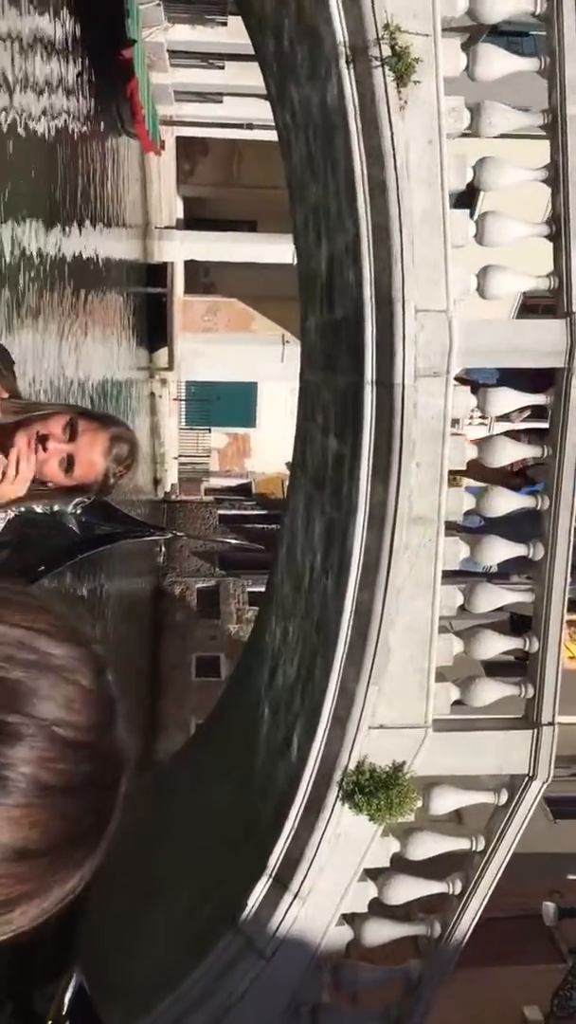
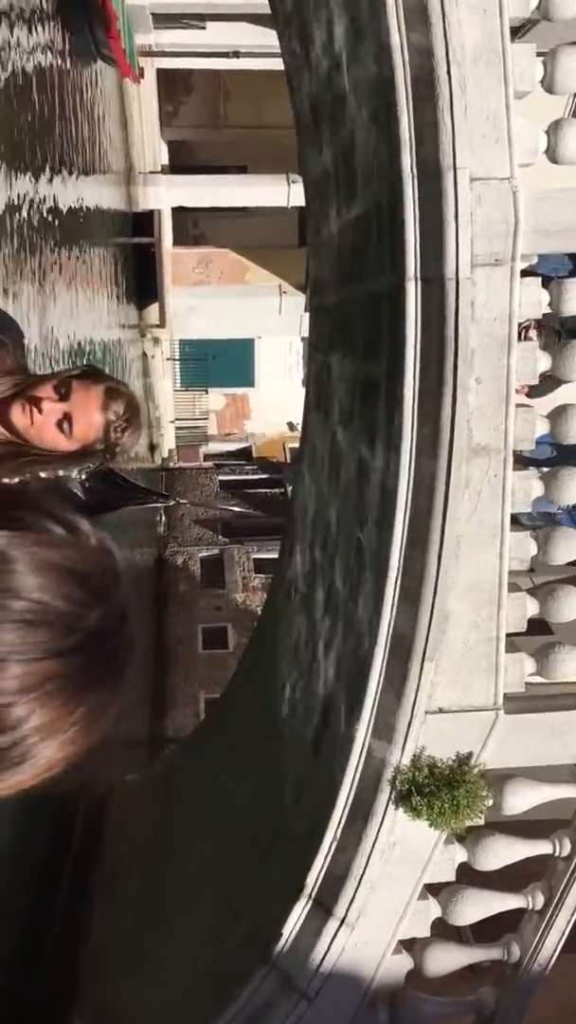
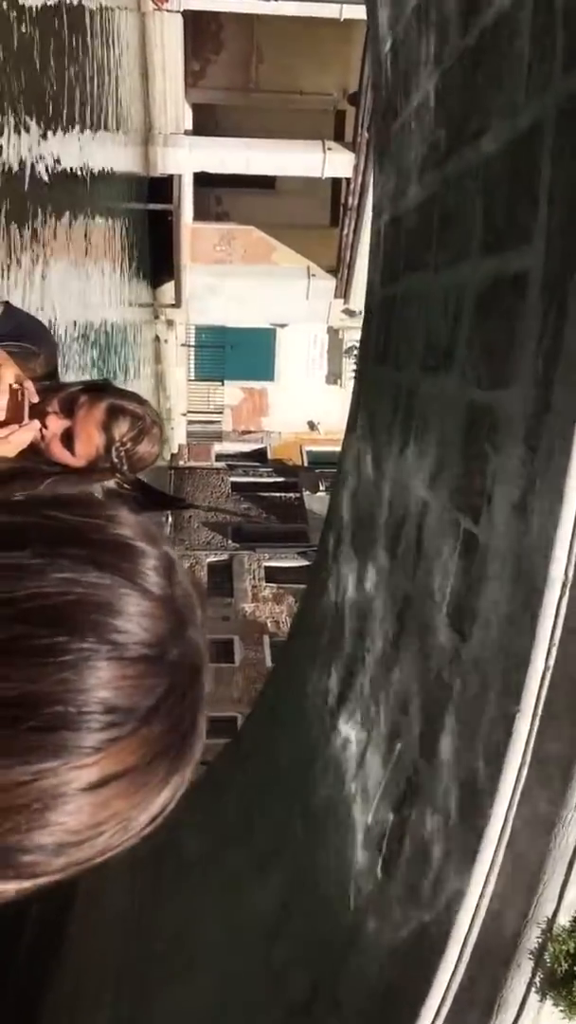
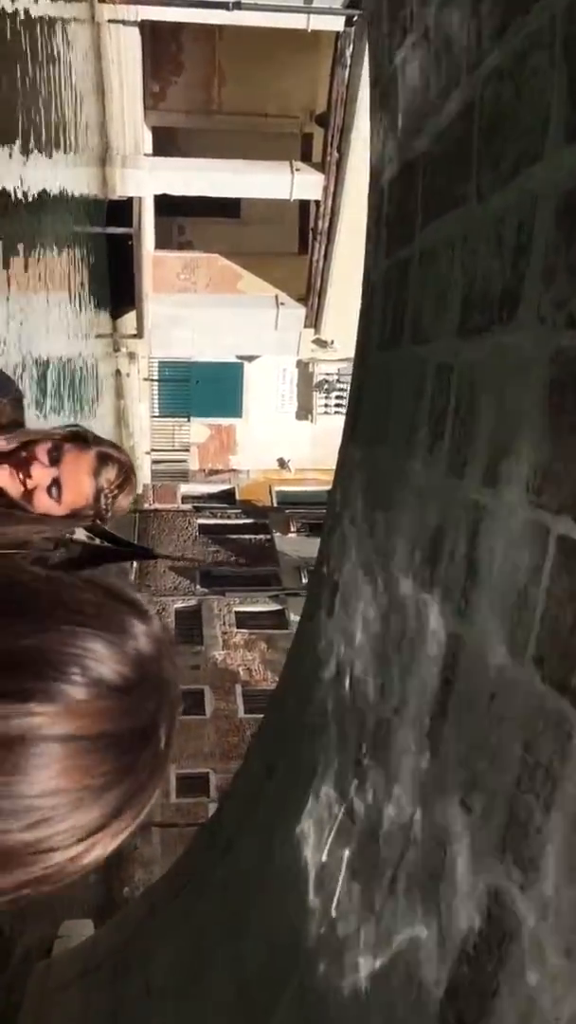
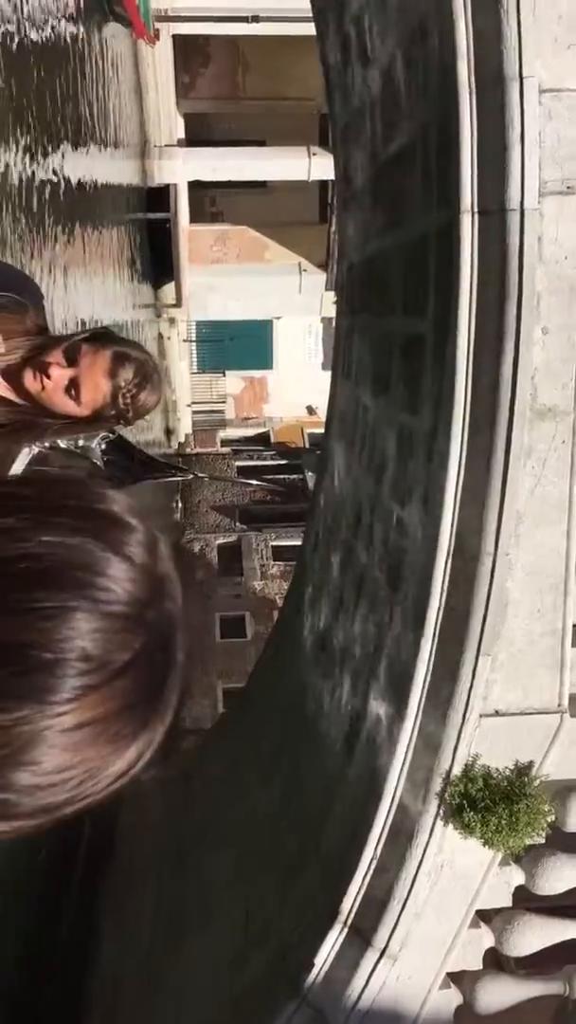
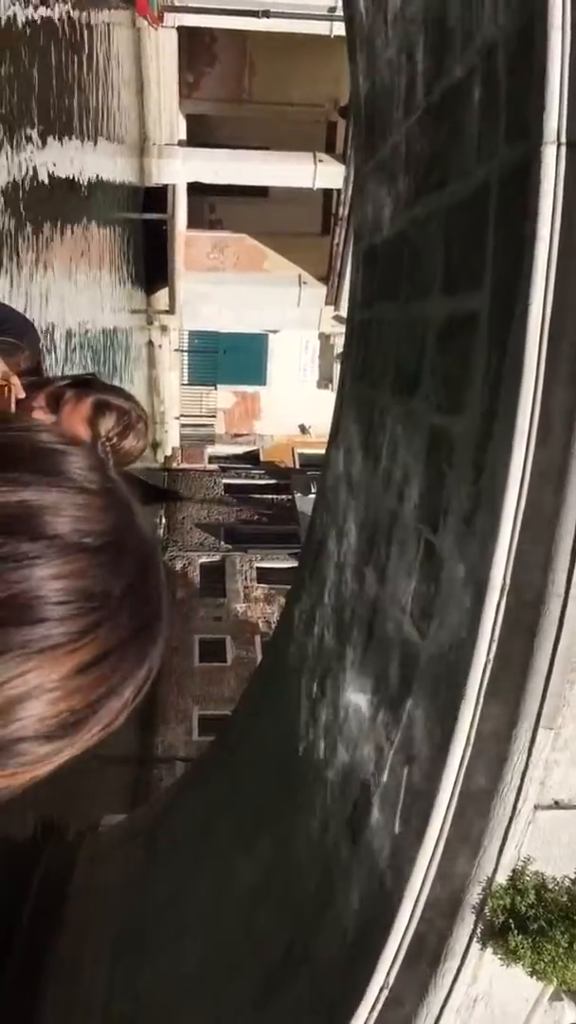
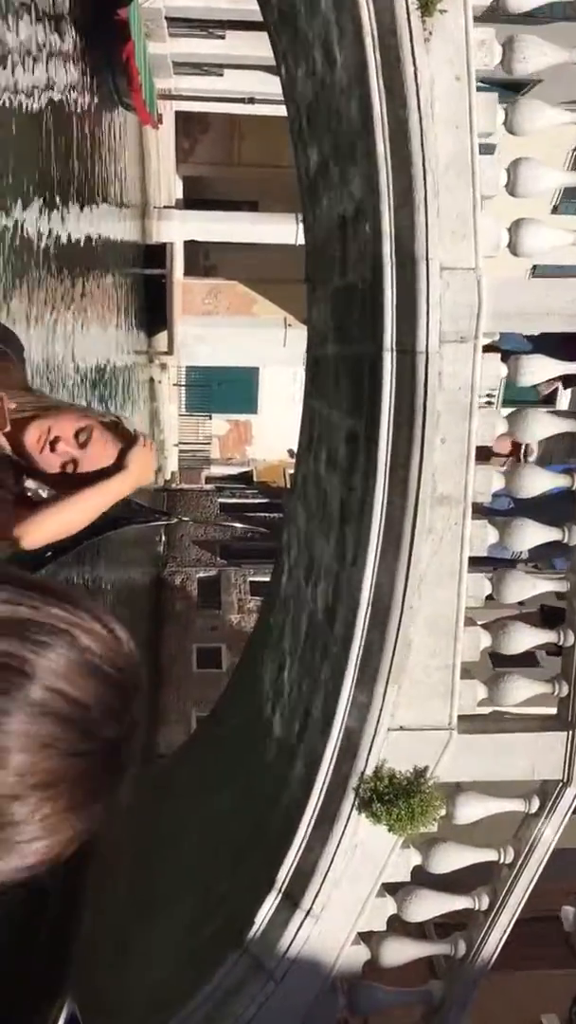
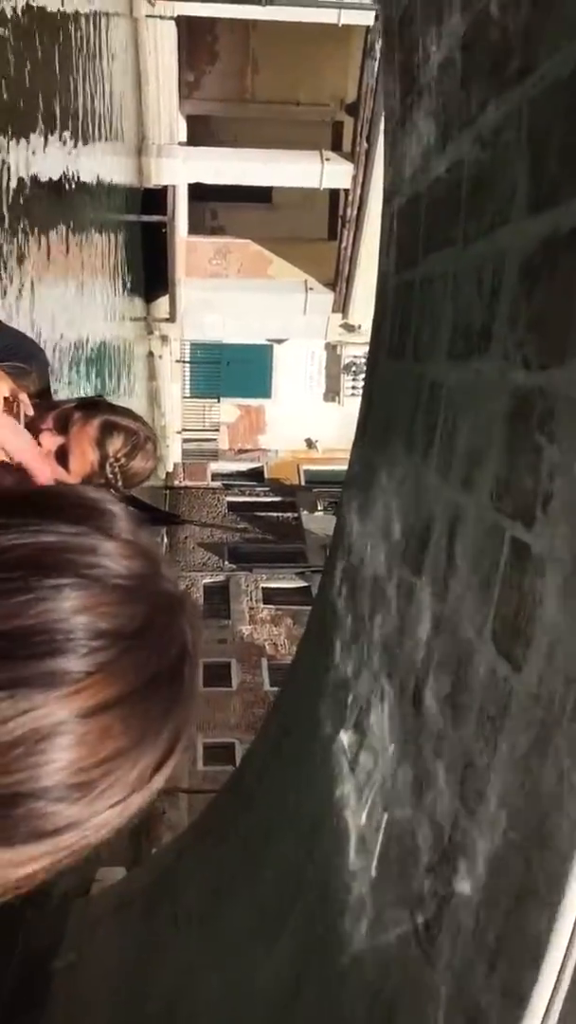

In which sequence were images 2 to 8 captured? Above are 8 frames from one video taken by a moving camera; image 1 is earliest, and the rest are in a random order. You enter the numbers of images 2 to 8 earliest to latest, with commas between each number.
7, 2, 5, 6, 3, 8, 4
